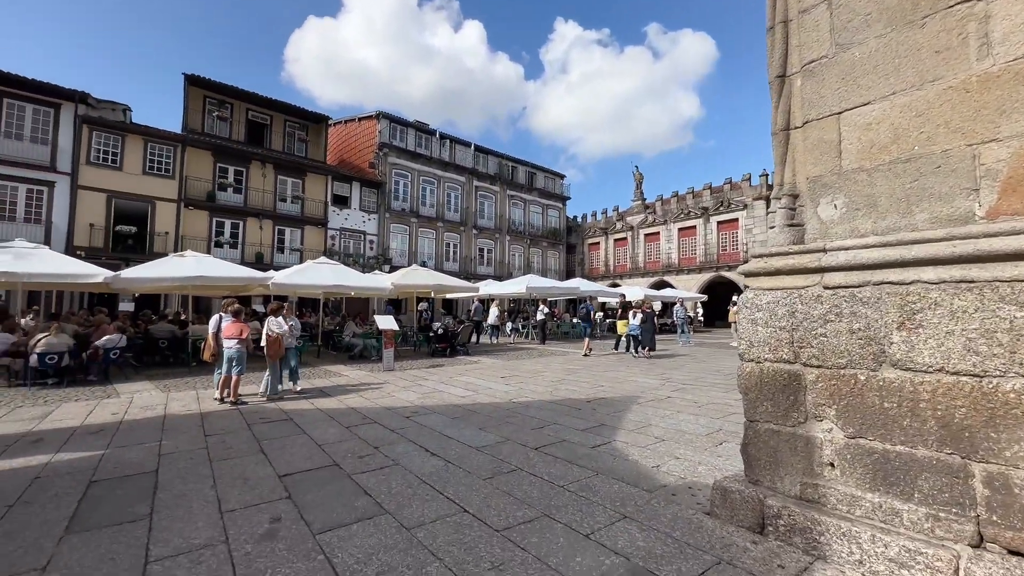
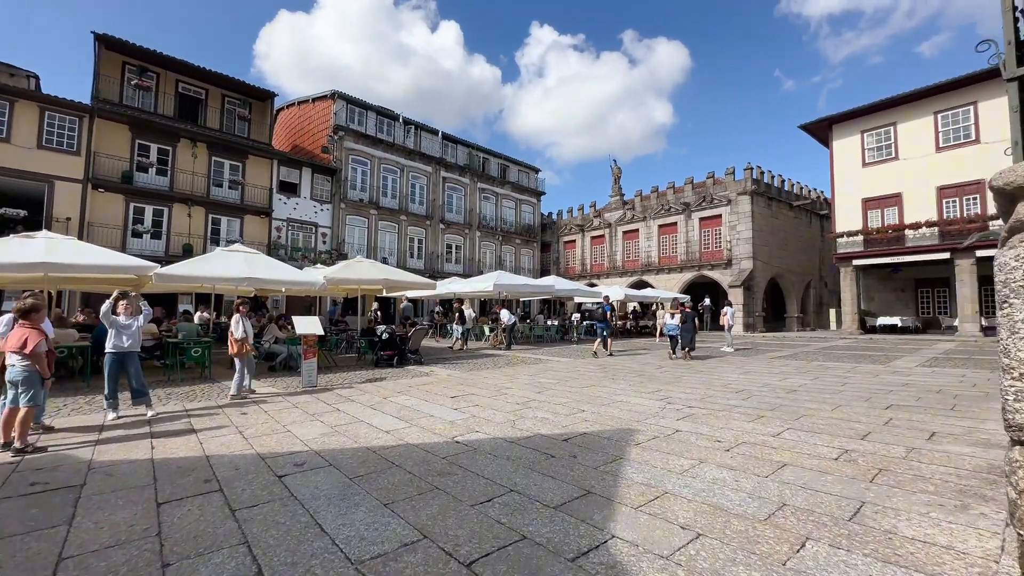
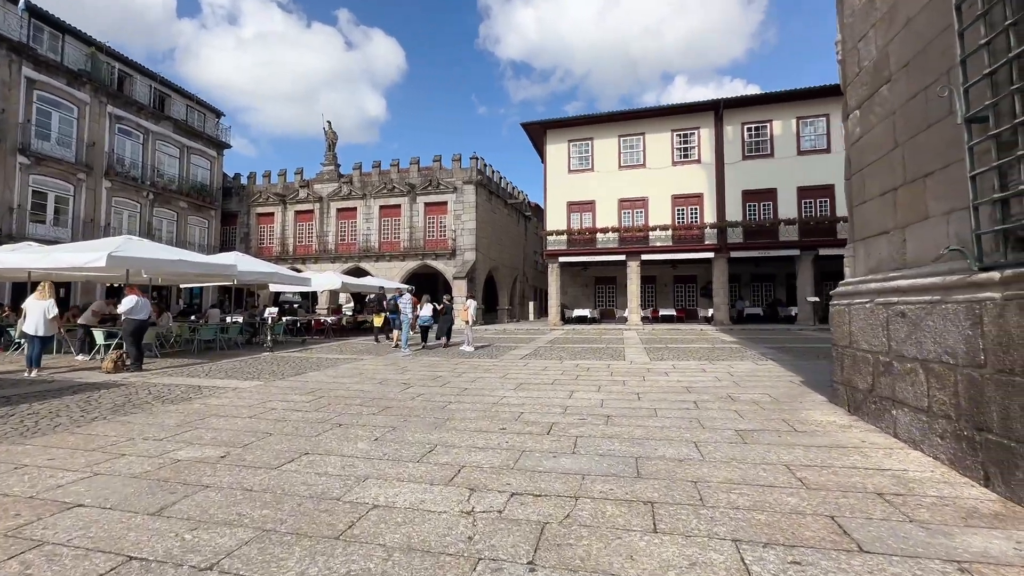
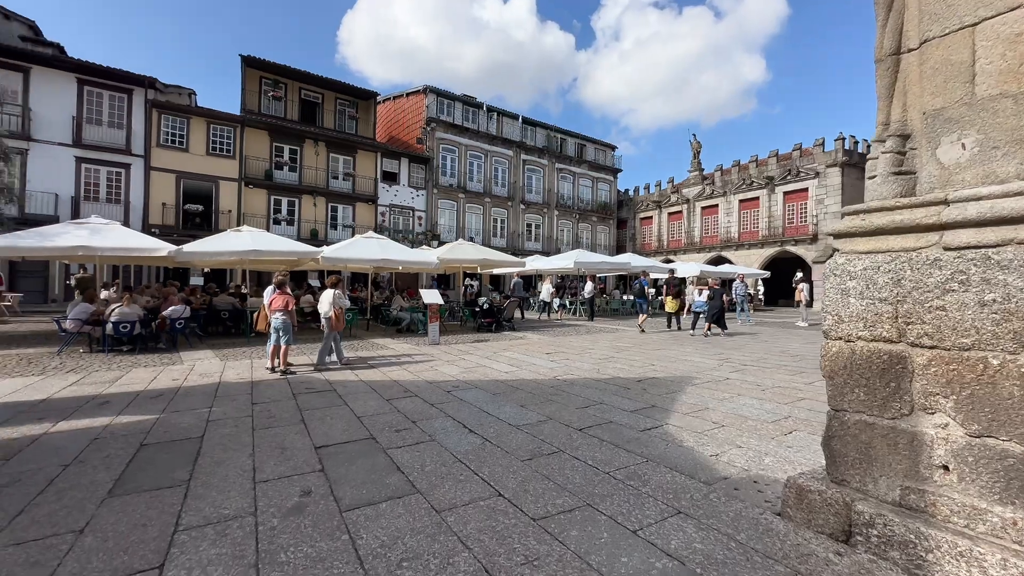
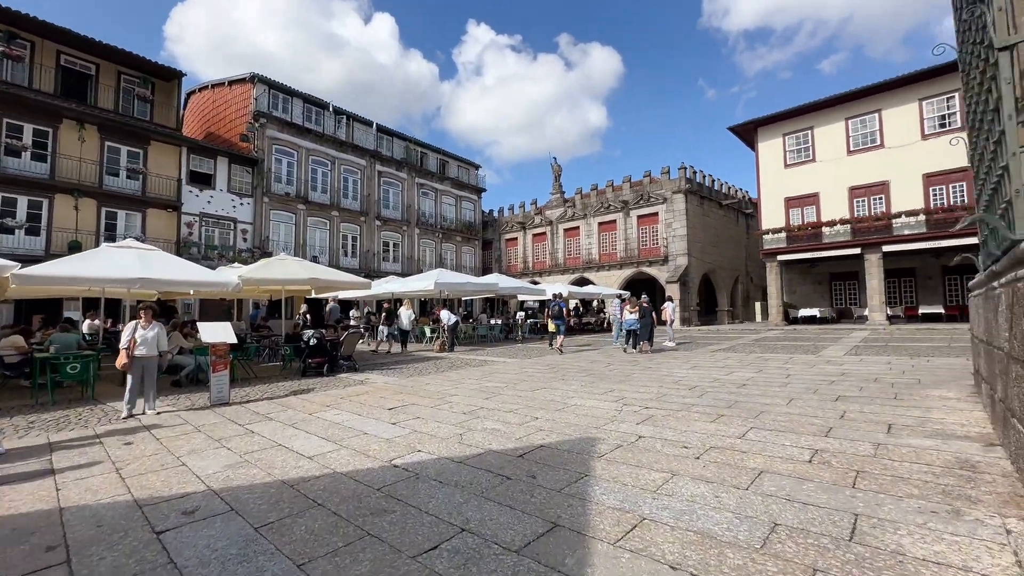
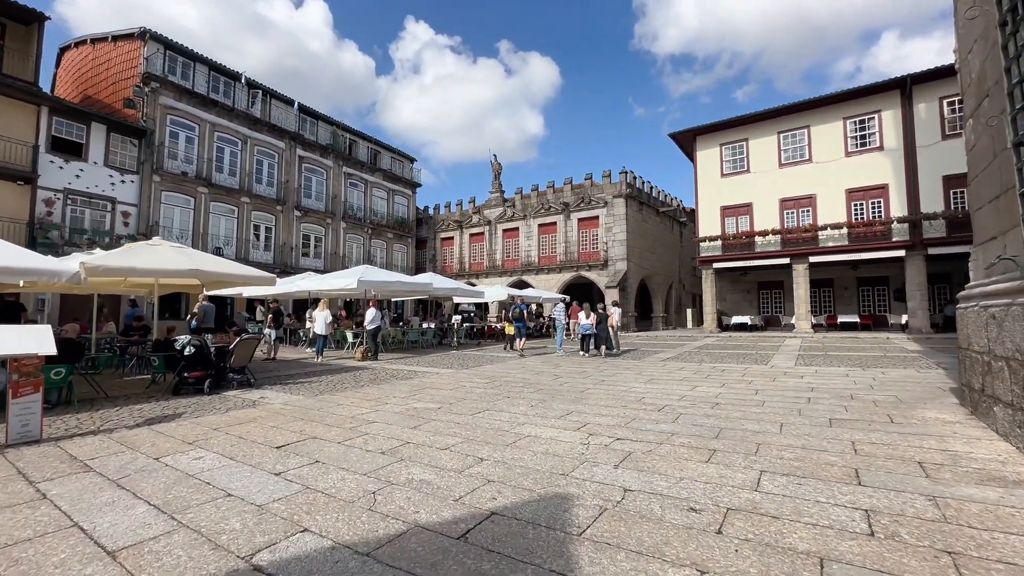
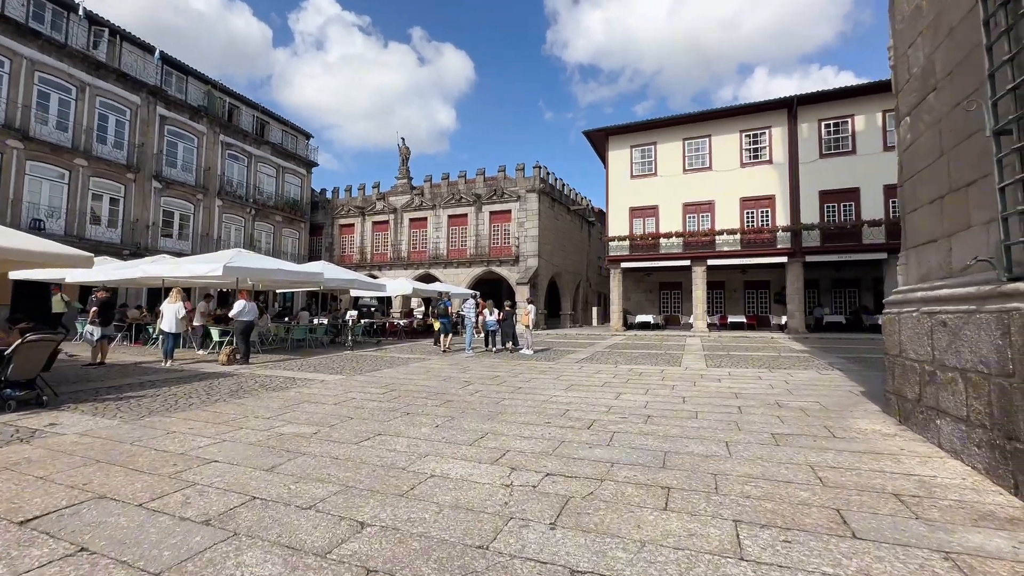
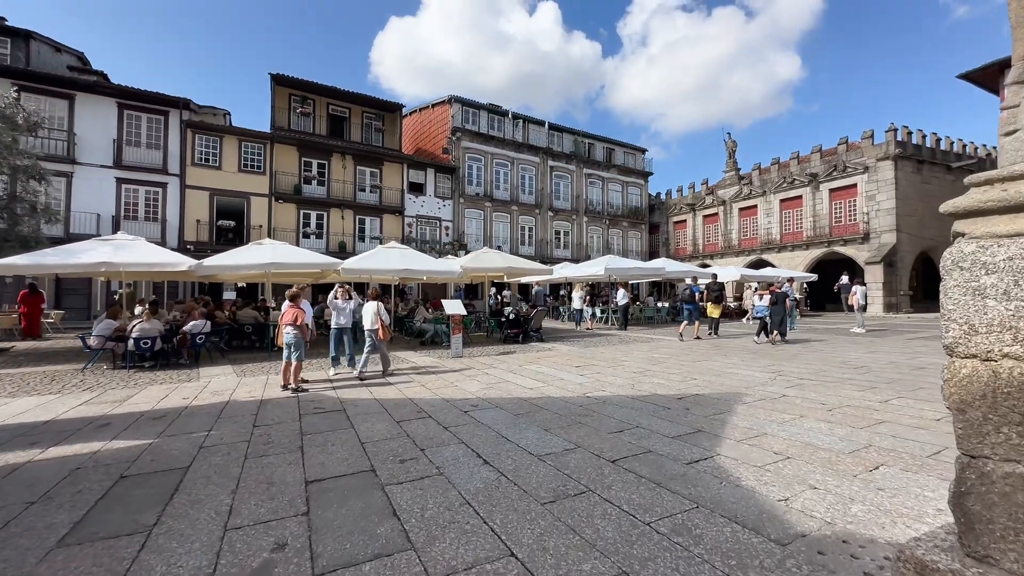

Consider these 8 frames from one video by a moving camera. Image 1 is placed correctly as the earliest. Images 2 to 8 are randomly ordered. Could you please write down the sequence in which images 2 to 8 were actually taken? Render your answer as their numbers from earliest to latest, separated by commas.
4, 8, 2, 5, 6, 7, 3
